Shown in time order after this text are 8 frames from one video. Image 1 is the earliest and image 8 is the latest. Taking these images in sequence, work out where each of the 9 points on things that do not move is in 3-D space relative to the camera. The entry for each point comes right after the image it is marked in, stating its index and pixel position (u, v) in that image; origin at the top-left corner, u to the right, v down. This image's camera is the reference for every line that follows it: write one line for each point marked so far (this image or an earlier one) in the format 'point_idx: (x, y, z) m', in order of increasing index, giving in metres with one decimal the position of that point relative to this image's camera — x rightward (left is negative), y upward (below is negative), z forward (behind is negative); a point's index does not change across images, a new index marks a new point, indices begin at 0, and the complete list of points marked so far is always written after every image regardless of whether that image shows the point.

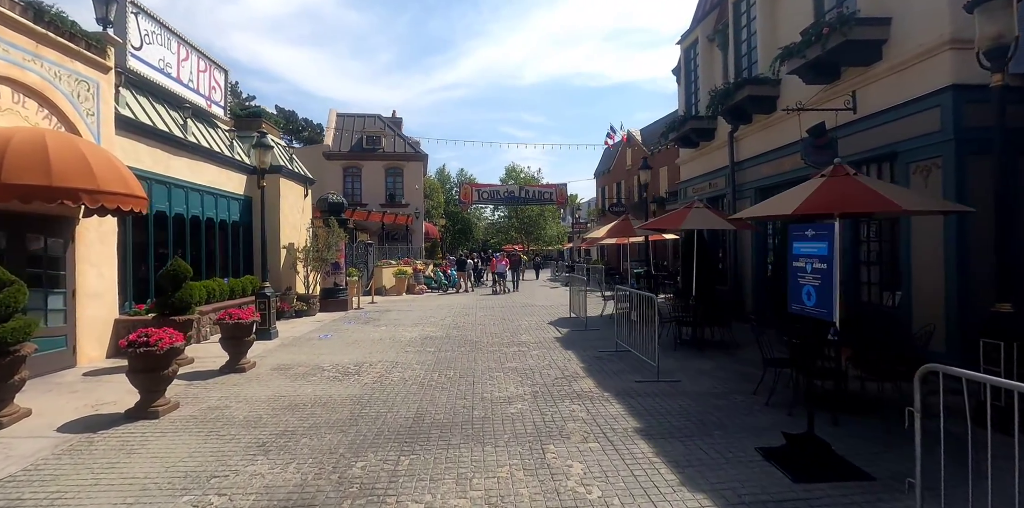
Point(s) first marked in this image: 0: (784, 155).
0: (+5.5, +2.0, +10.3) m
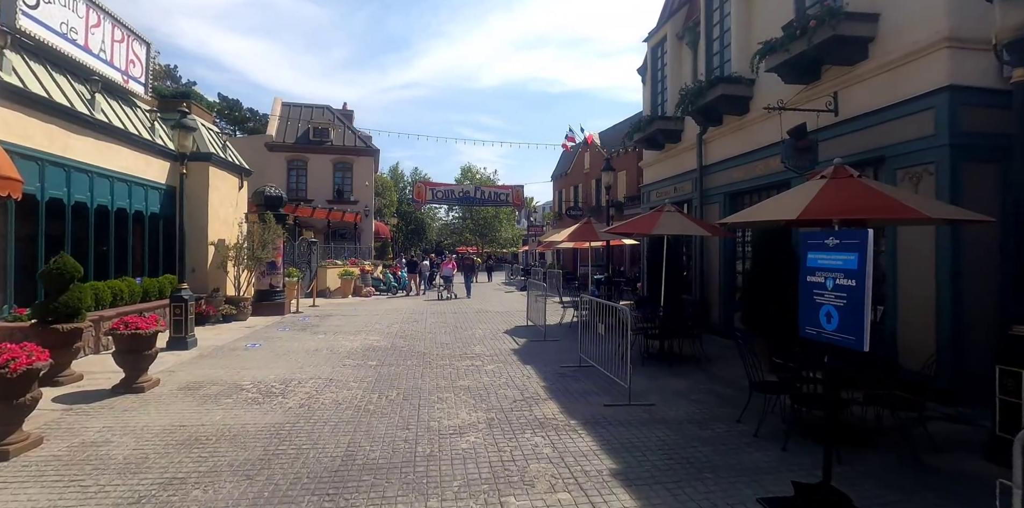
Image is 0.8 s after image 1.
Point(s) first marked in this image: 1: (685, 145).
0: (+4.7, +1.8, +9.7) m
1: (+4.1, +2.6, +12.4) m
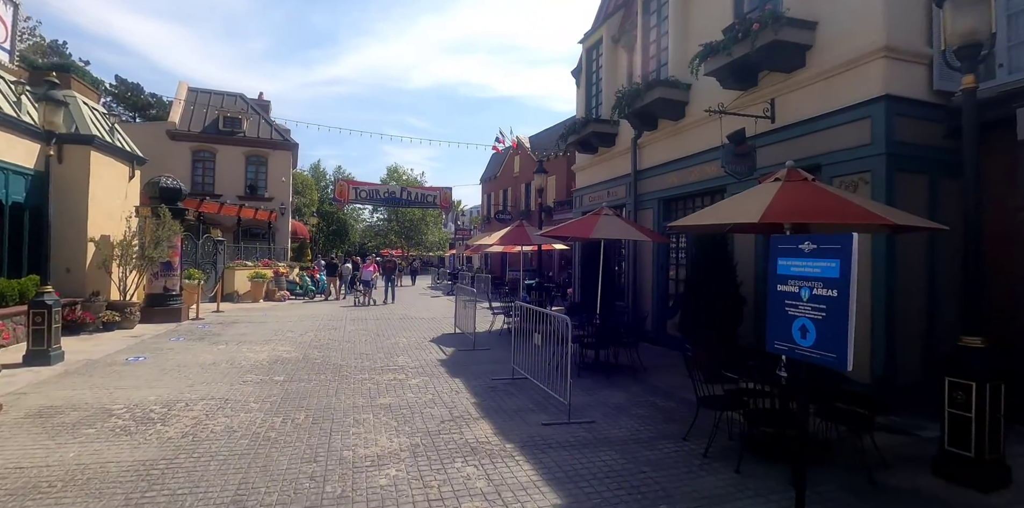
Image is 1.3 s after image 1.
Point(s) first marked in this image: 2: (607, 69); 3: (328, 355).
0: (+3.4, +1.7, +9.7) m
1: (+2.5, +2.5, +12.2) m
2: (+2.3, +4.6, +12.5) m
3: (-3.5, -1.8, +9.7) m
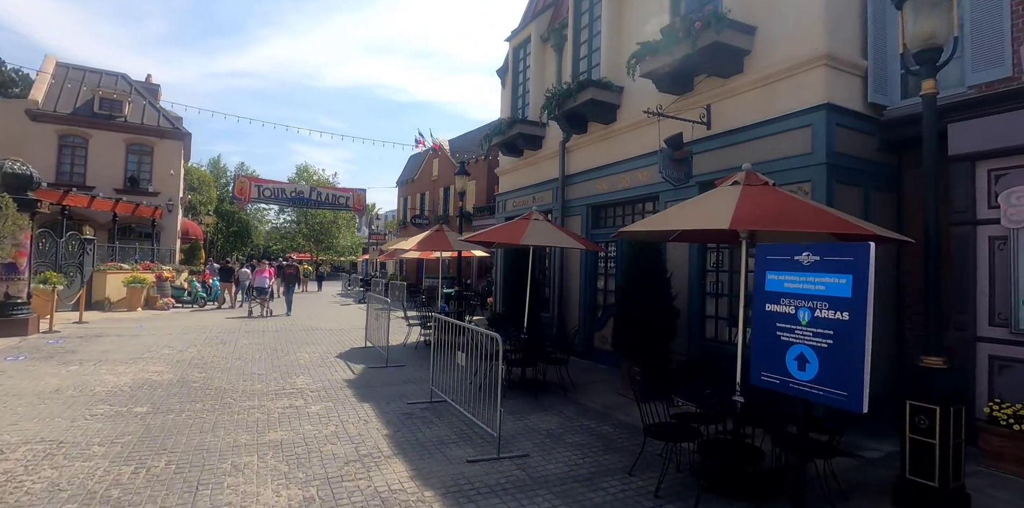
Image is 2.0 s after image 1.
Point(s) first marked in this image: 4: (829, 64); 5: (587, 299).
0: (+2.1, +1.6, +9.3) m
1: (+0.7, +2.3, +11.7) m
2: (+0.5, +4.4, +11.9) m
3: (-4.9, -1.9, +8.2) m
4: (+3.8, +2.2, +6.0) m
5: (+1.5, -0.9, +10.0) m
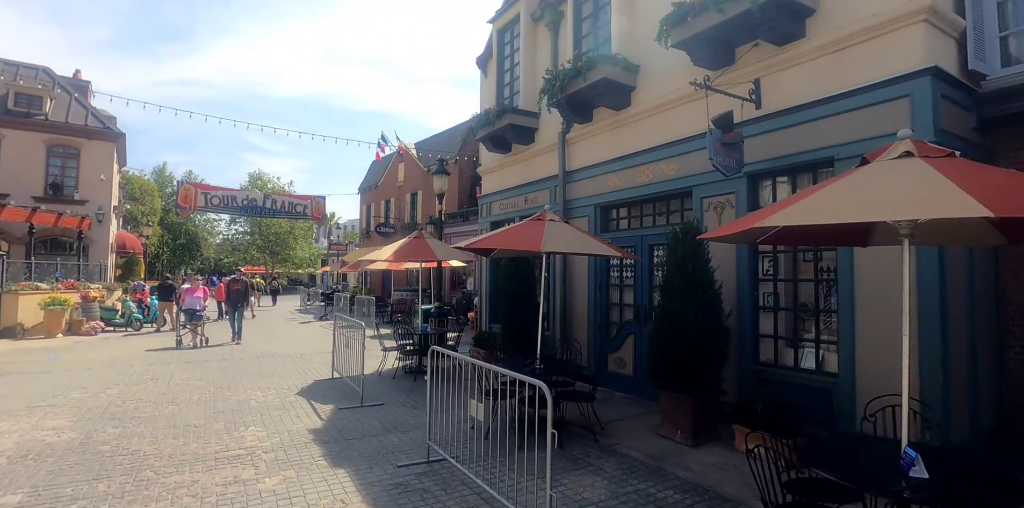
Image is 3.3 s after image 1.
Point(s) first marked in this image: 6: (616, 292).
0: (+2.0, +1.4, +7.9) m
1: (+0.5, +2.2, +10.2) m
2: (+0.3, +4.2, +10.5) m
3: (-4.7, -2.1, +6.2) m
4: (+4.0, +2.2, +4.8) m
5: (+1.5, -1.0, +8.5) m
6: (+1.8, -0.6, +8.4) m
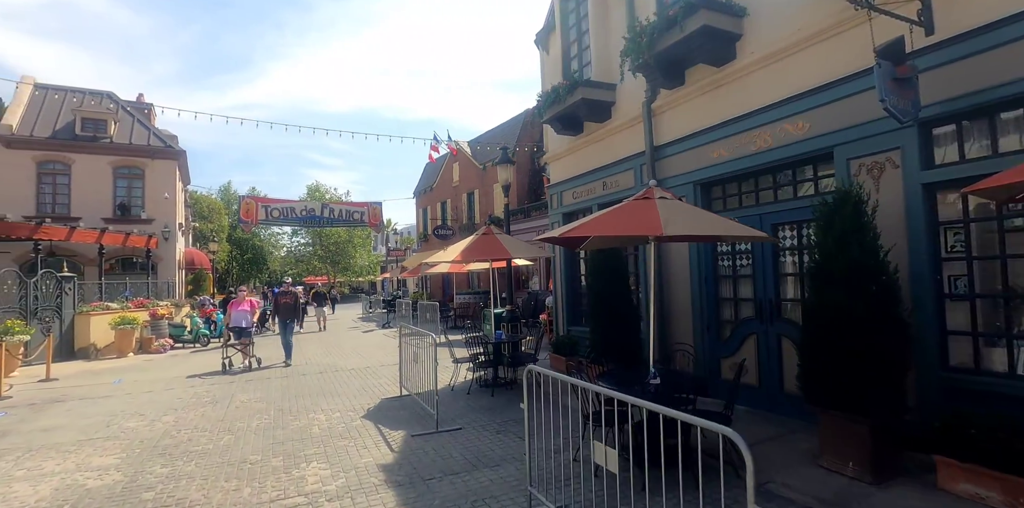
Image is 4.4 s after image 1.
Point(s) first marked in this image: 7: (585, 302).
0: (+3.1, +1.7, +6.5) m
1: (+1.8, +2.3, +8.9) m
2: (+1.5, +4.3, +9.2) m
3: (-3.6, -2.2, +5.5) m
4: (+4.7, +2.5, +3.1) m
5: (+2.8, -0.8, +7.1) m
6: (+3.0, -0.4, +7.0) m
7: (+1.3, -0.9, +9.2) m
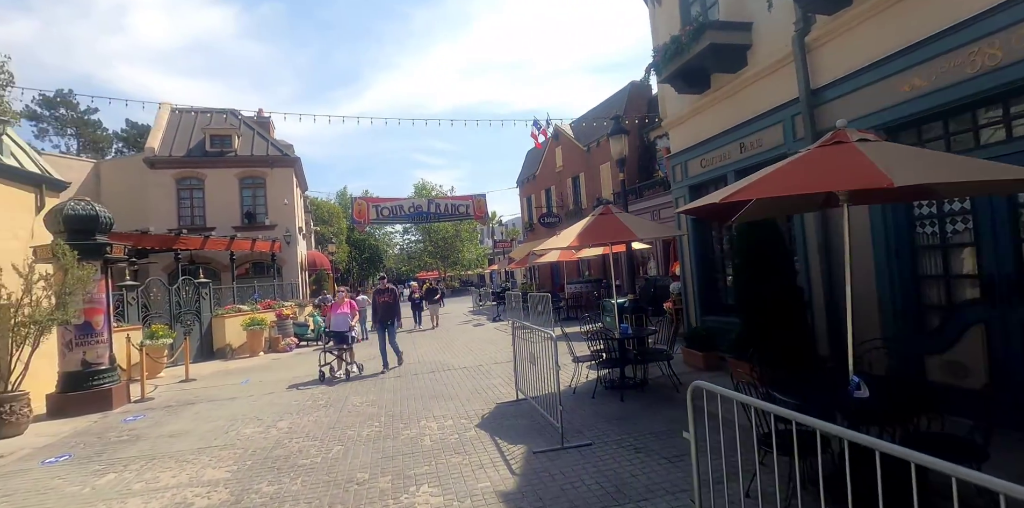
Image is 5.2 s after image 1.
0: (+4.3, +2.0, +4.7) m
1: (+3.5, +2.7, +7.3) m
2: (+3.1, +4.7, +7.7) m
3: (-2.2, -2.2, +5.1) m
4: (+5.1, +2.9, +1.1) m
5: (+4.3, -0.4, +5.5) m
6: (+4.4, 0.0, +5.2) m
7: (+3.3, -0.6, +7.8) m
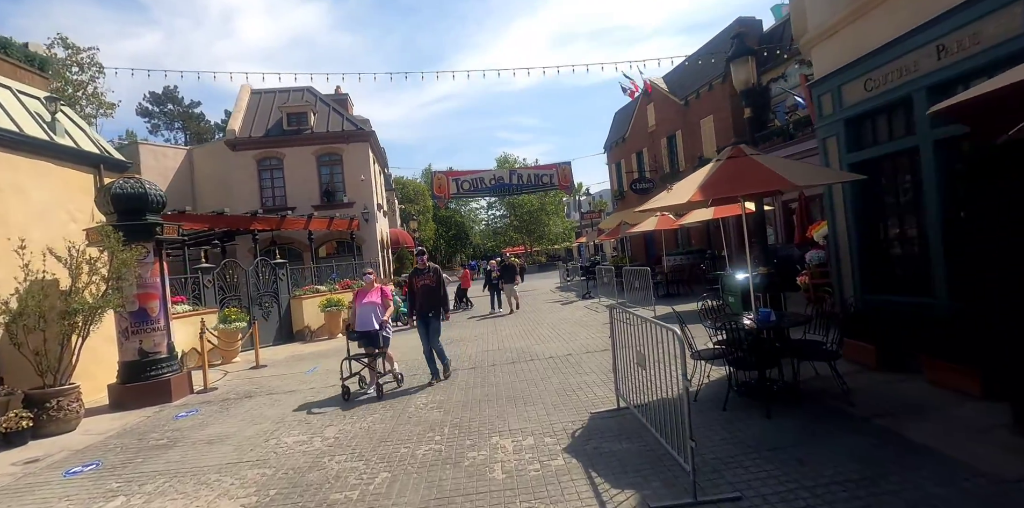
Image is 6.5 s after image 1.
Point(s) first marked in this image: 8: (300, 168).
0: (+4.8, +2.4, +2.3) m
1: (+4.4, +3.2, +5.0) m
2: (+4.0, +5.2, +5.3) m
3: (-1.5, -2.0, +4.0) m
4: (+4.9, +3.1, -1.4) m
5: (+4.9, 0.0, +3.2) m
6: (+5.0, +0.4, +2.9) m
7: (+4.4, -0.1, +5.6) m
8: (-8.1, +3.3, +20.3) m
